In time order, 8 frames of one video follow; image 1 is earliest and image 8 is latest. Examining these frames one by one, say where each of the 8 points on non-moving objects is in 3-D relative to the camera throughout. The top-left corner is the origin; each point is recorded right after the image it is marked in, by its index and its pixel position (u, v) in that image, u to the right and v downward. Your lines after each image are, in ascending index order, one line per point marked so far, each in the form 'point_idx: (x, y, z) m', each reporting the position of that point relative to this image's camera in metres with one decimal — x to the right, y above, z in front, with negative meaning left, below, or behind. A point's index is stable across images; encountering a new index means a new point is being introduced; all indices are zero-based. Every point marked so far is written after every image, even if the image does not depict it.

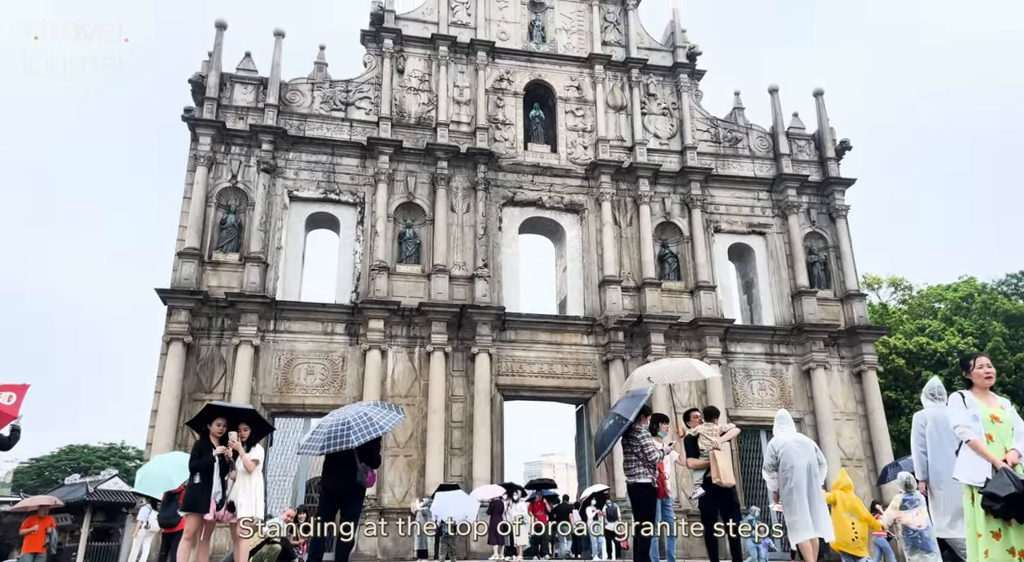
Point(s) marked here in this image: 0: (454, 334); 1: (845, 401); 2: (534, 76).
0: (-1.3, -1.2, +17.1) m
1: (+7.8, -2.9, +18.4) m
2: (+0.6, +5.3, +20.0) m
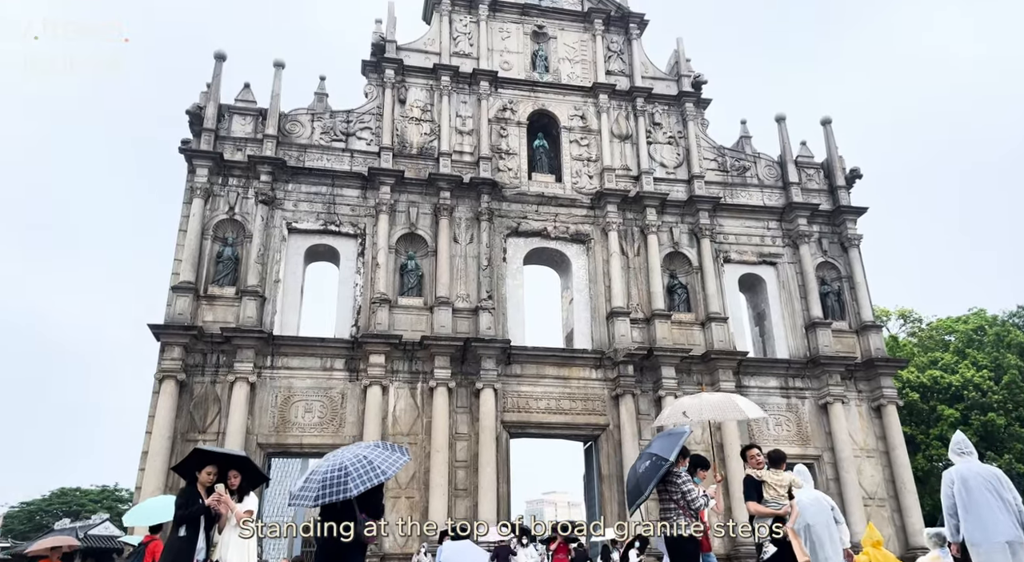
0: (-1.2, -1.9, +16.5) m
1: (+8.0, -3.6, +17.7) m
2: (+0.6, +4.5, +19.6) m
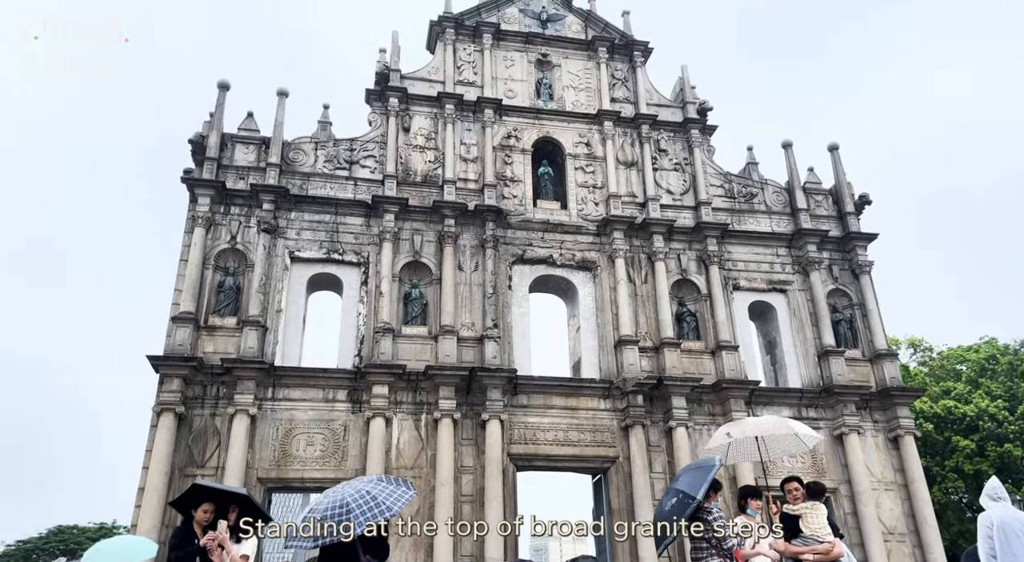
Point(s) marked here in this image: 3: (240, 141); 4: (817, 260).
0: (-1.0, -2.5, +16.1) m
1: (+8.1, -4.2, +17.2) m
2: (+0.8, +3.7, +19.5) m
3: (-6.2, +3.2, +17.7) m
4: (+7.4, +0.5, +19.0) m
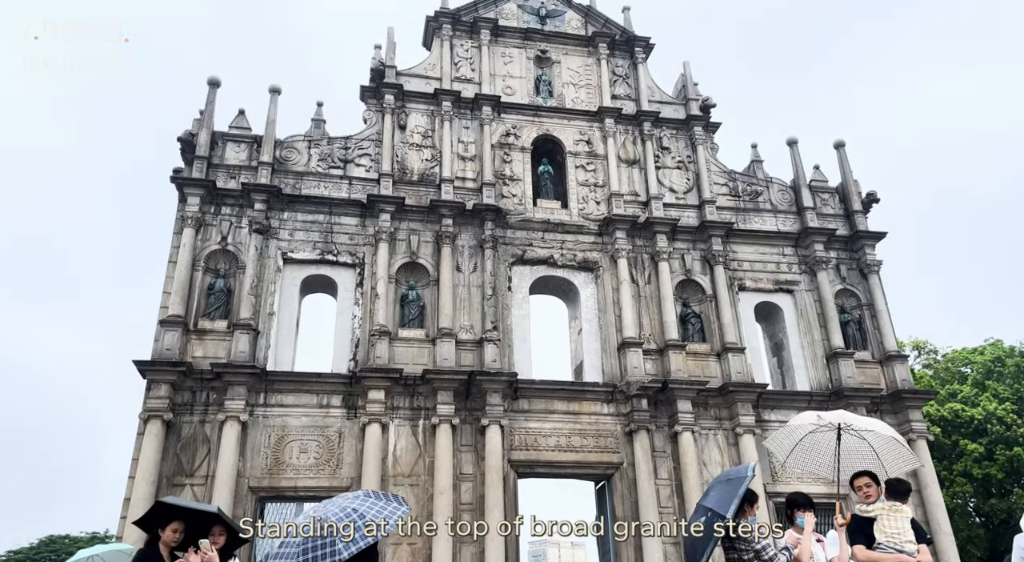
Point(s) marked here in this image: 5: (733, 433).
0: (-1.0, -2.5, +15.6) m
1: (+8.2, -4.2, +16.7) m
2: (+0.7, +3.7, +19.0) m
3: (-6.2, +3.1, +17.2) m
4: (+7.4, +0.5, +18.5) m
5: (+4.7, -3.2, +16.6) m
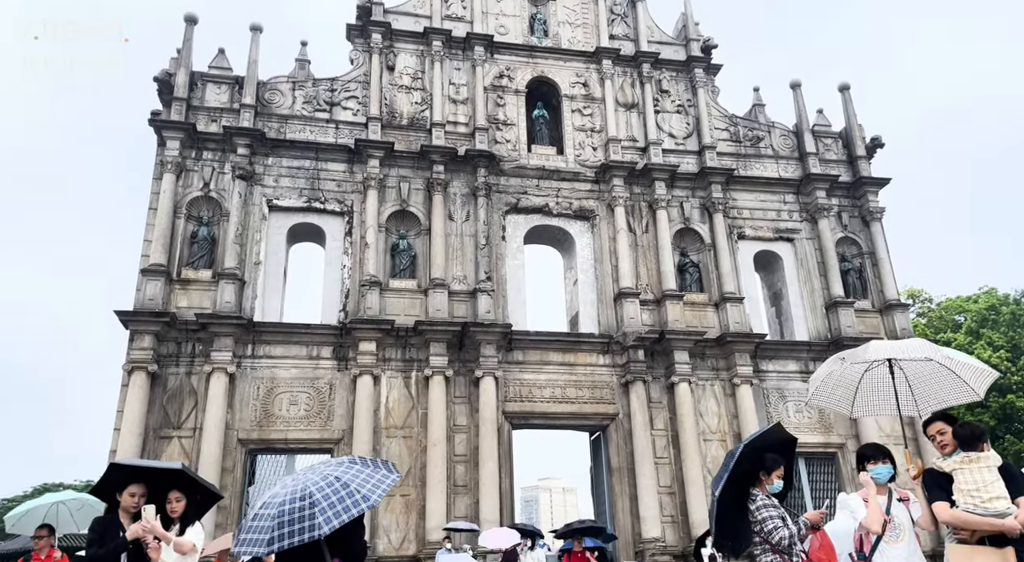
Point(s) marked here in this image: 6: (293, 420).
0: (-1.1, -1.5, +15.2) m
1: (+8.0, -3.1, +16.5) m
2: (+0.6, +4.9, +18.3) m
3: (-6.4, +4.2, +16.4) m
4: (+7.3, +1.7, +18.0) m
5: (+4.6, -2.1, +16.4) m
6: (-4.1, -2.6, +14.3) m
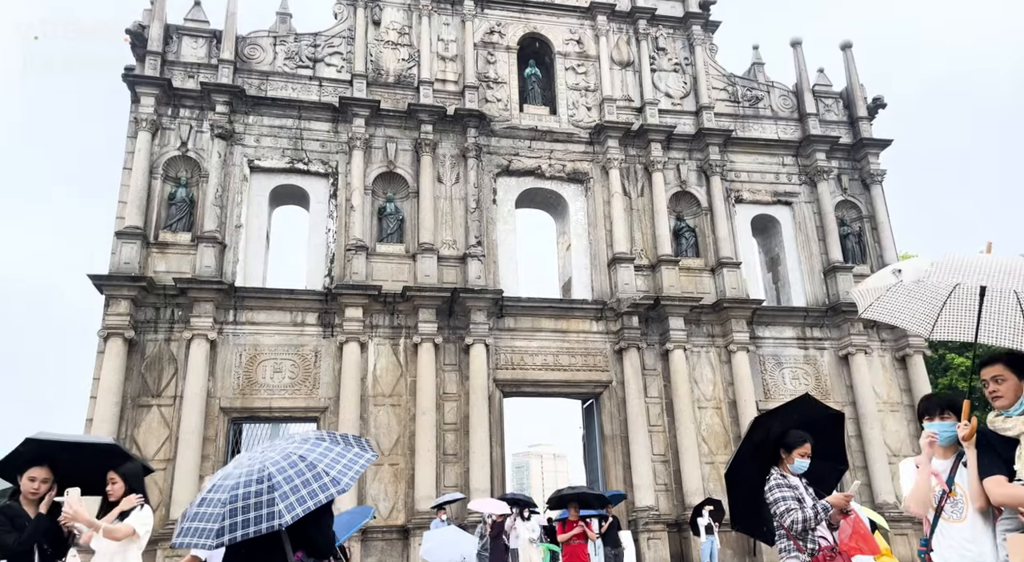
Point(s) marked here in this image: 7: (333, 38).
0: (-1.3, -0.8, +14.8) m
1: (+7.8, -2.3, +16.2) m
2: (+0.4, +5.7, +17.6) m
3: (-6.5, +5.0, +15.7) m
4: (+7.1, +2.5, +17.5) m
5: (+4.4, -1.4, +16.0) m
6: (-4.2, -1.9, +13.9) m
7: (-3.8, +5.1, +16.4) m
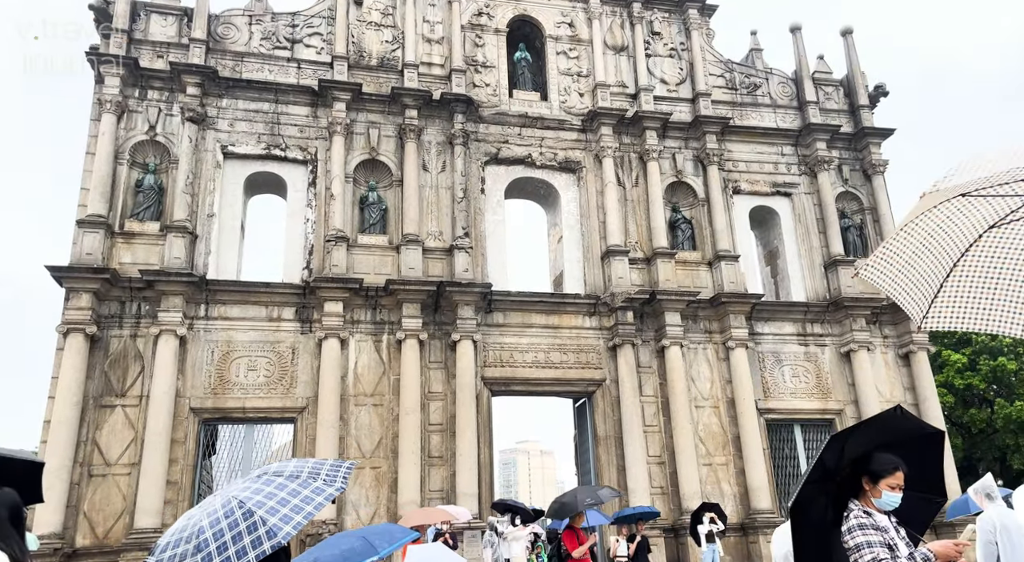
0: (-1.5, -0.7, +14.0) m
1: (+7.6, -2.2, +15.6) m
2: (+0.1, +5.9, +16.8) m
3: (-6.7, +5.1, +14.8) m
4: (+6.8, +2.6, +16.9) m
5: (+4.2, -1.3, +15.3) m
6: (-4.4, -1.8, +13.1) m
7: (-4.0, +5.2, +15.5) m
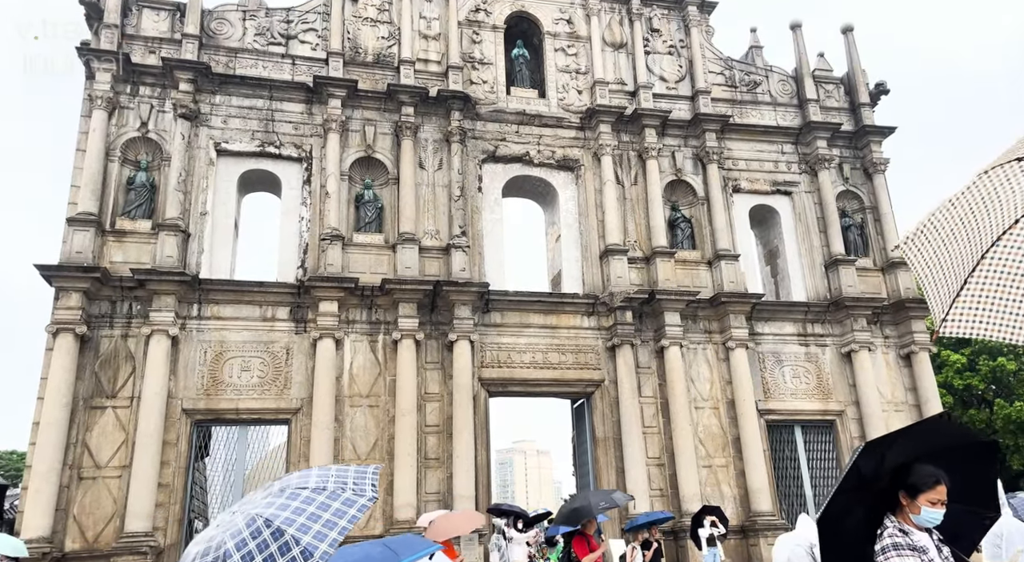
0: (-1.5, -0.6, +13.8) m
1: (+7.6, -2.2, +15.4) m
2: (+0.1, +5.9, +16.6) m
3: (-6.8, +5.1, +14.6) m
4: (+6.8, +2.7, +16.7) m
5: (+4.2, -1.3, +15.1) m
6: (-4.4, -1.8, +12.9) m
7: (-4.0, +5.3, +15.3) m
